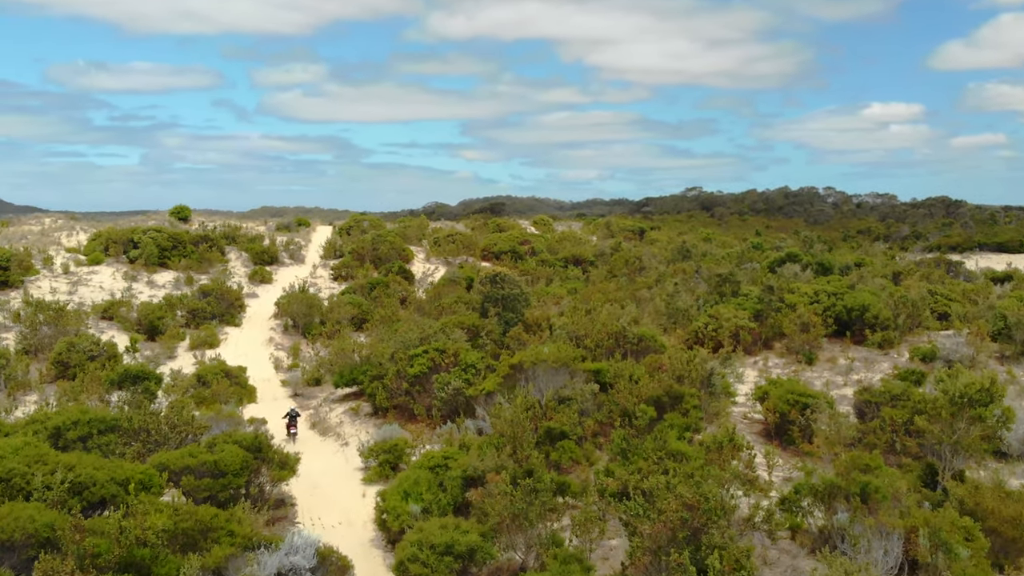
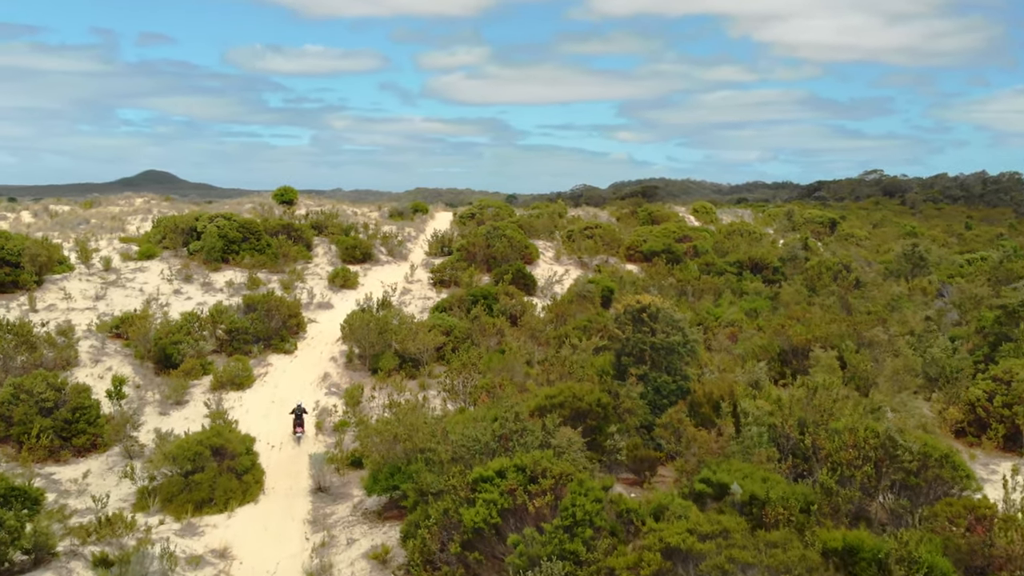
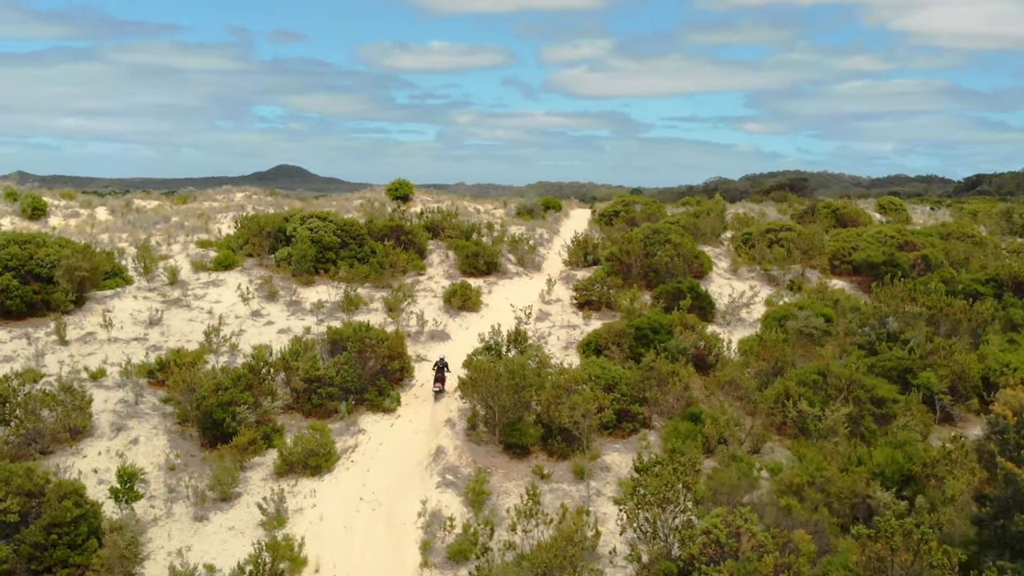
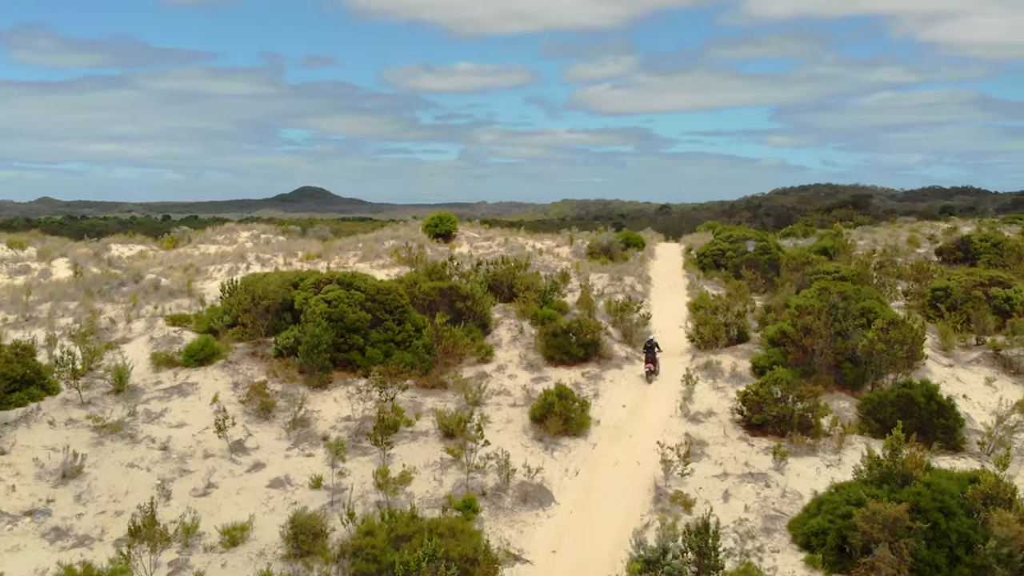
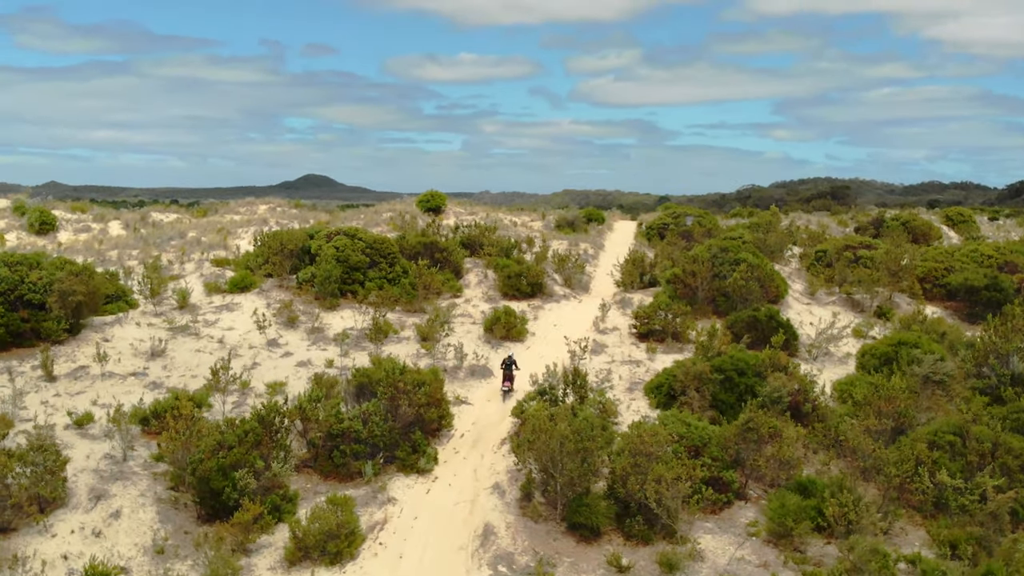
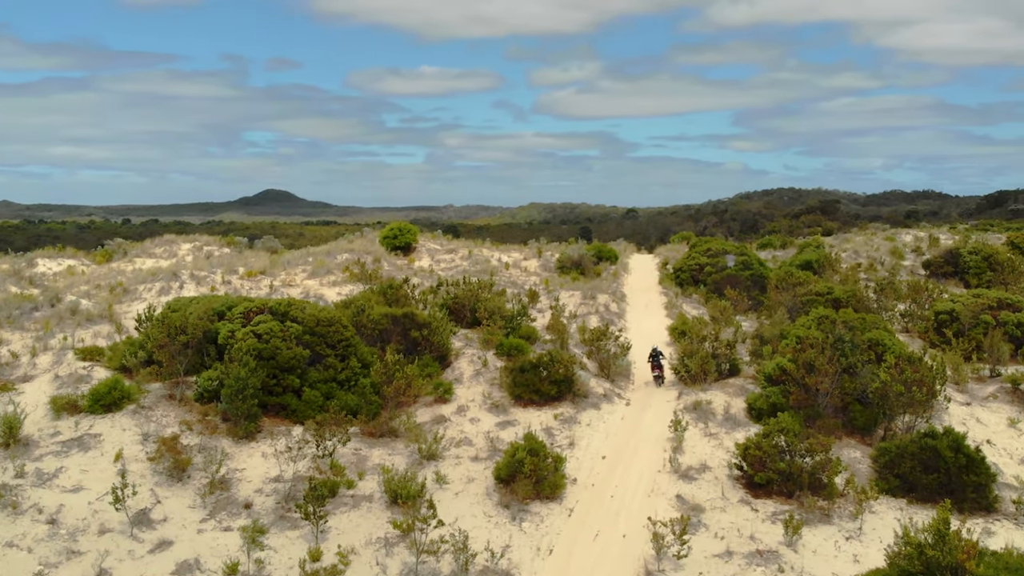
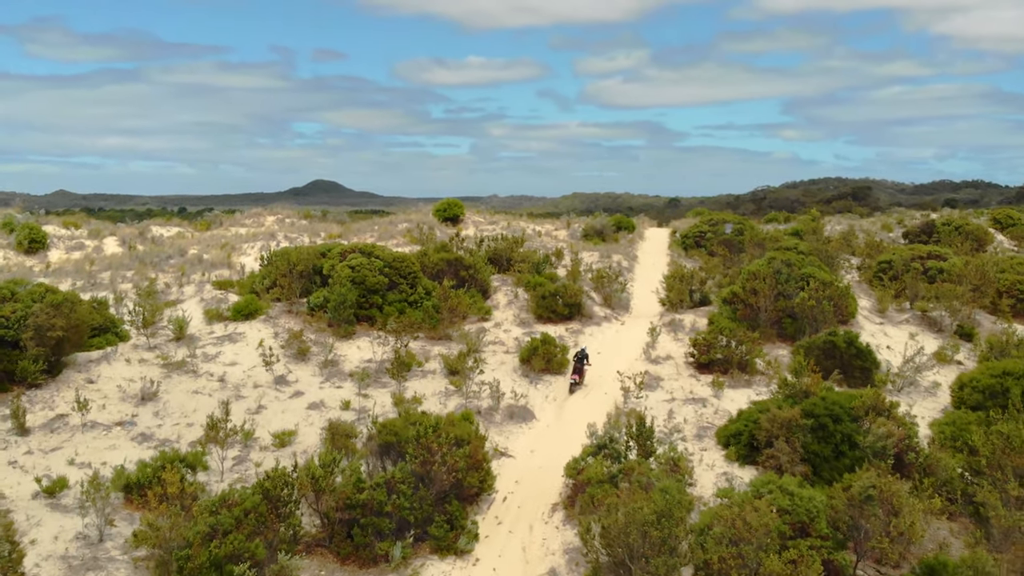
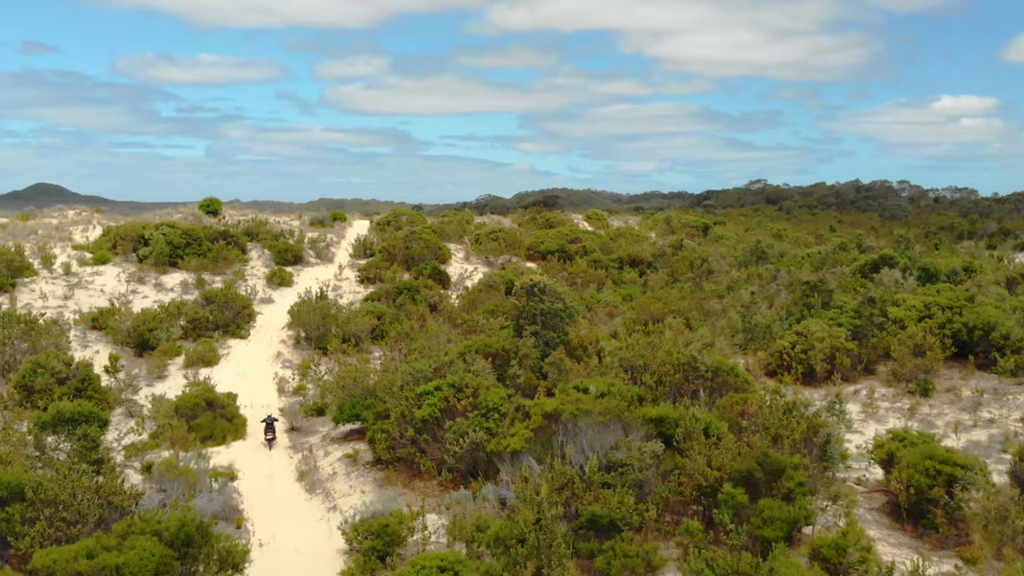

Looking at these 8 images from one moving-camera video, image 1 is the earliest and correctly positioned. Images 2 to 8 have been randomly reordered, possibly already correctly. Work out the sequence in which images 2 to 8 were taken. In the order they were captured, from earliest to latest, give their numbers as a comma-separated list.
8, 2, 3, 5, 7, 4, 6
